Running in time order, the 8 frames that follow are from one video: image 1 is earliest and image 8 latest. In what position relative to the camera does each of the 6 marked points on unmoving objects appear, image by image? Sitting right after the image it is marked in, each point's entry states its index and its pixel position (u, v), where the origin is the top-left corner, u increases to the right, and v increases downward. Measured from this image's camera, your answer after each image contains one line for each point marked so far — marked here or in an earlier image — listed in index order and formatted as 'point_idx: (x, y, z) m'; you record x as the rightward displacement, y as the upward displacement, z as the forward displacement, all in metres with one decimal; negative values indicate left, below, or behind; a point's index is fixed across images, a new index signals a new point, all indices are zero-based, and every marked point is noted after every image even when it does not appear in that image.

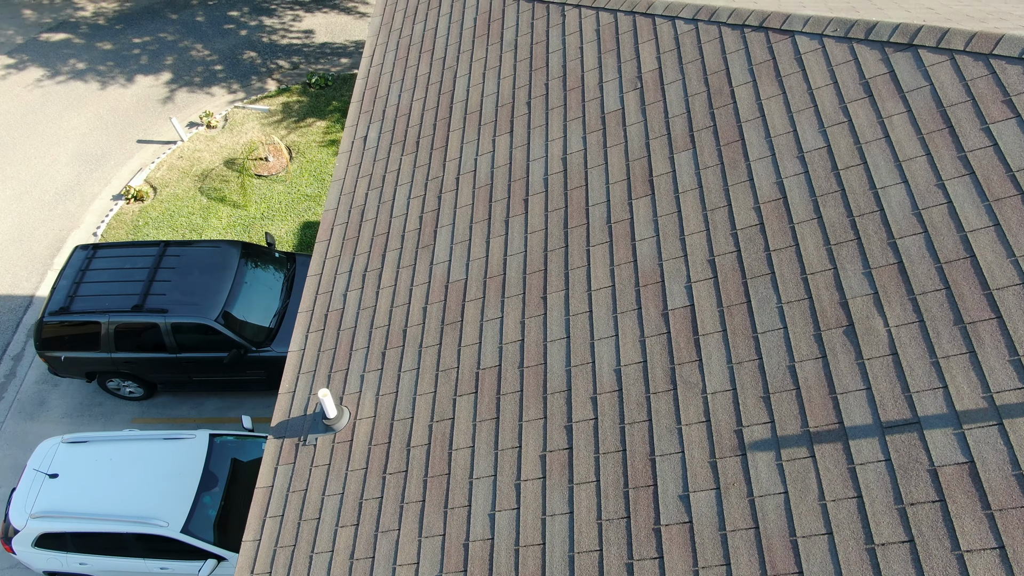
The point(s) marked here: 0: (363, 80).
0: (-1.6, +2.2, +8.0) m
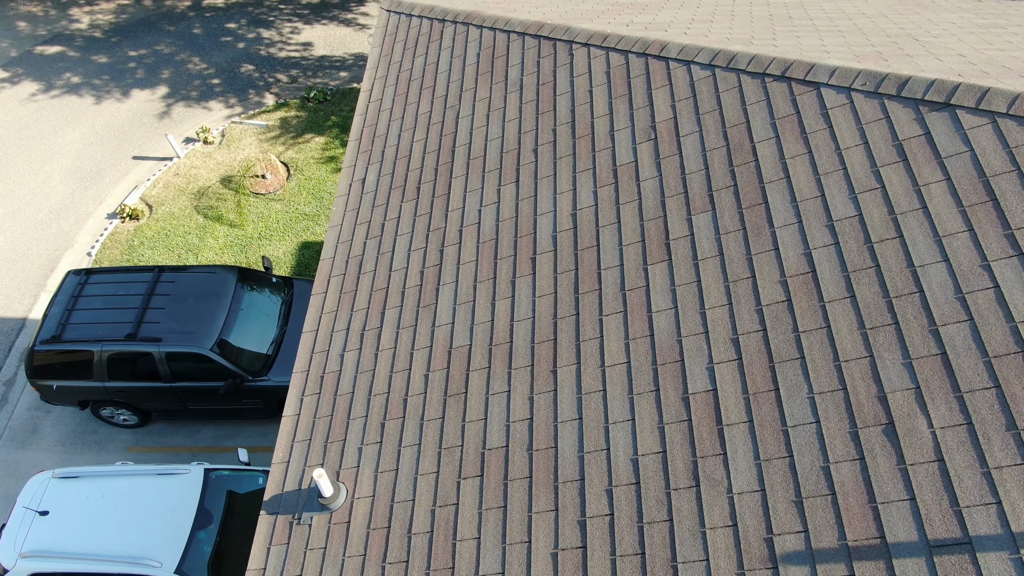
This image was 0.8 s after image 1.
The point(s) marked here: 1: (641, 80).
0: (-1.5, +1.8, +7.6) m
1: (+1.0, +1.7, +6.0) m
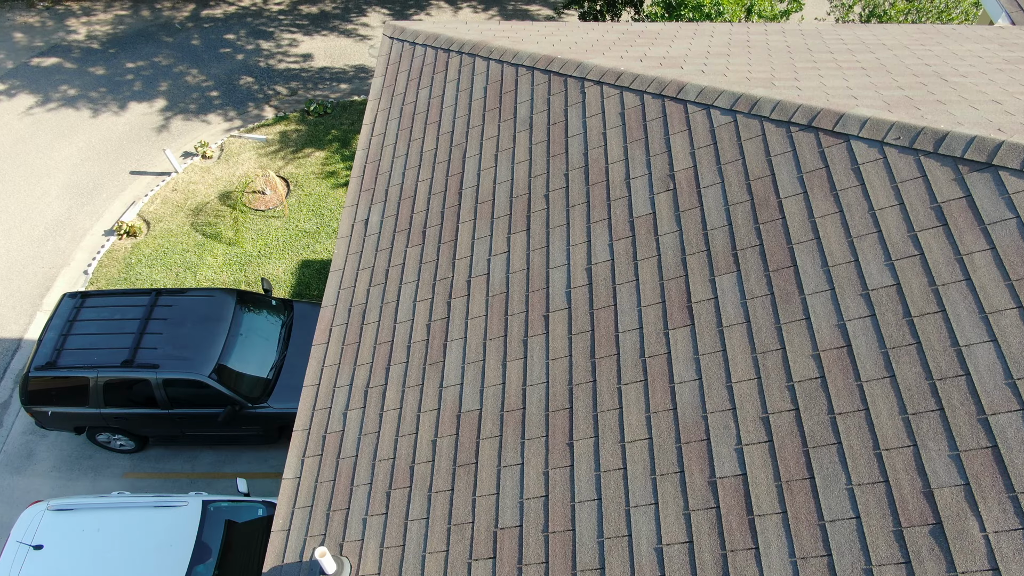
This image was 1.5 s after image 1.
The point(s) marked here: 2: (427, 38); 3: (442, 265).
0: (-1.5, +1.3, +7.4) m
1: (+1.1, +1.3, +5.7) m
2: (-0.9, +2.7, +8.1) m
3: (-0.6, +0.2, +6.0) m
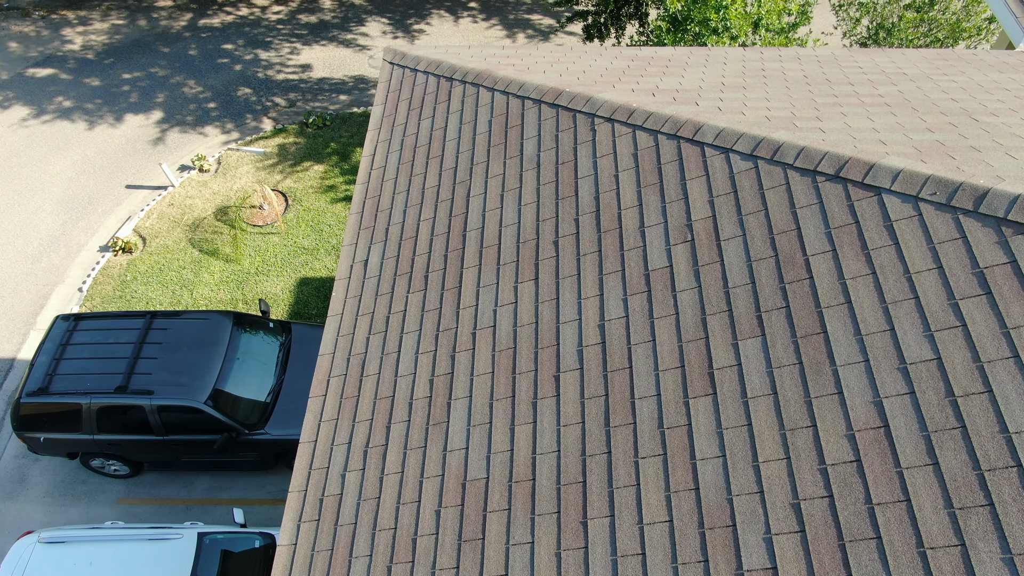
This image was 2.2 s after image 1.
0: (-1.4, +1.0, +7.1) m
1: (+1.2, +0.9, +5.4) m
2: (-0.9, +2.3, +7.8) m
3: (-0.5, -0.2, +5.7) m
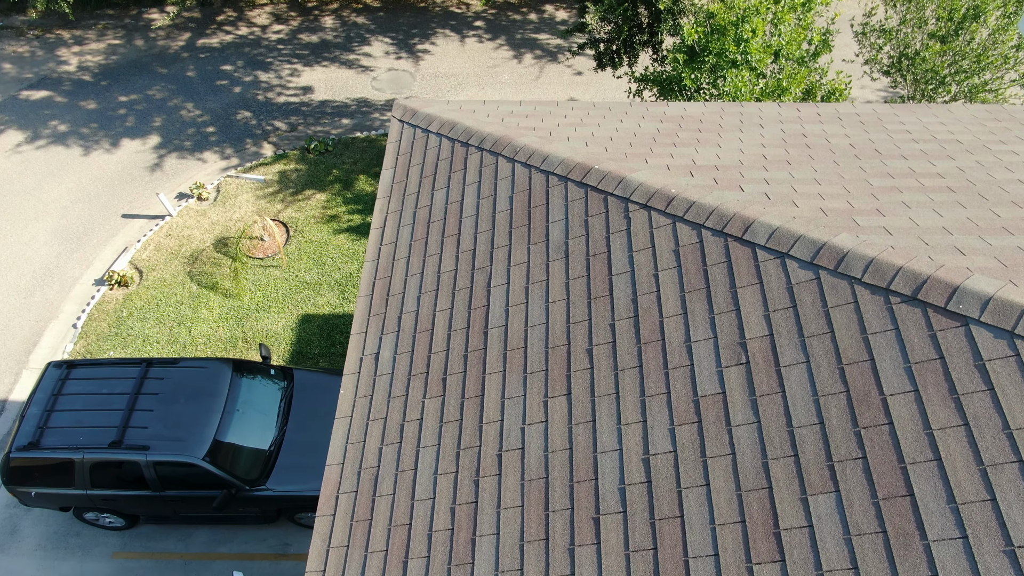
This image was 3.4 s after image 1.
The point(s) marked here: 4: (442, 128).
0: (-1.2, +0.2, +6.5) m
1: (+1.4, +0.1, +4.9) m
2: (-0.7, +1.6, +7.3) m
3: (-0.3, -1.0, +5.1) m
4: (-0.7, +1.5, +7.3) m
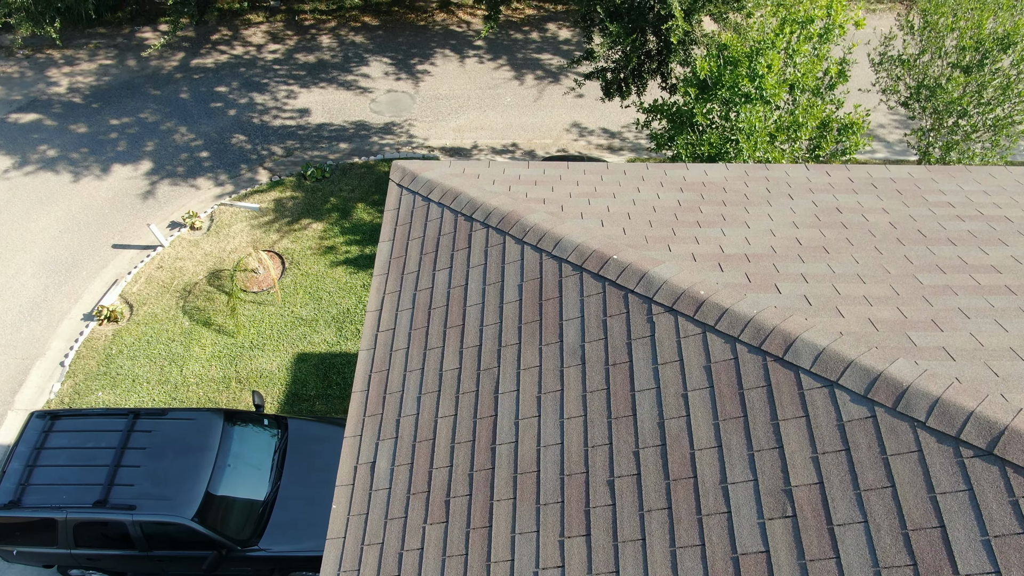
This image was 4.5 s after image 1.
0: (-1.1, -0.5, +6.0) m
1: (+1.4, -0.6, +4.3) m
2: (-0.6, +0.8, +6.7) m
3: (-0.2, -1.7, +4.6) m
4: (-0.6, +0.8, +6.7) m
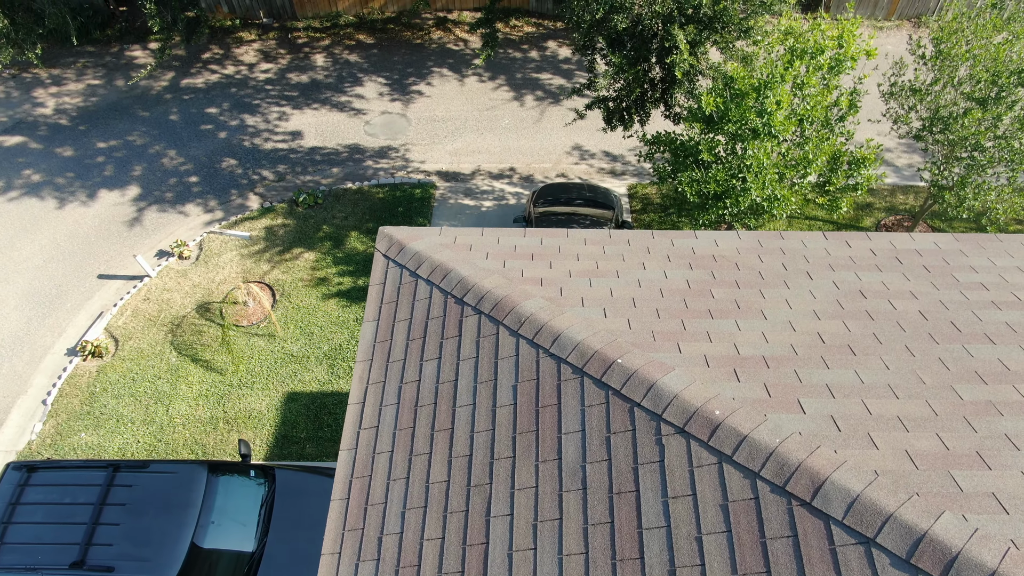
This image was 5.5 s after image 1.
0: (-1.2, -1.2, +5.5) m
1: (+1.4, -1.3, +3.8) m
2: (-0.6, +0.1, +6.2) m
3: (-0.3, -2.4, +4.0) m
4: (-0.6, +0.1, +6.2) m
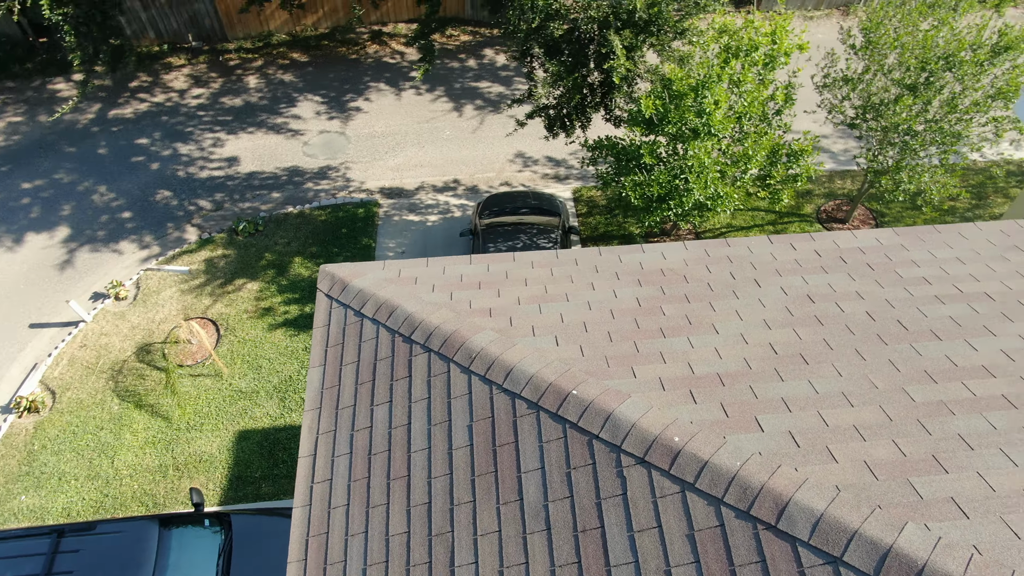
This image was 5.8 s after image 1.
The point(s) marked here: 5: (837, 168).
0: (-1.4, -1.5, +5.3) m
1: (+1.2, -1.4, +3.8) m
2: (-1.1, -0.2, +6.0) m
3: (-0.4, -2.6, +3.9) m
4: (-1.1, -0.2, +6.0) m
5: (+6.6, +2.4, +15.3) m
